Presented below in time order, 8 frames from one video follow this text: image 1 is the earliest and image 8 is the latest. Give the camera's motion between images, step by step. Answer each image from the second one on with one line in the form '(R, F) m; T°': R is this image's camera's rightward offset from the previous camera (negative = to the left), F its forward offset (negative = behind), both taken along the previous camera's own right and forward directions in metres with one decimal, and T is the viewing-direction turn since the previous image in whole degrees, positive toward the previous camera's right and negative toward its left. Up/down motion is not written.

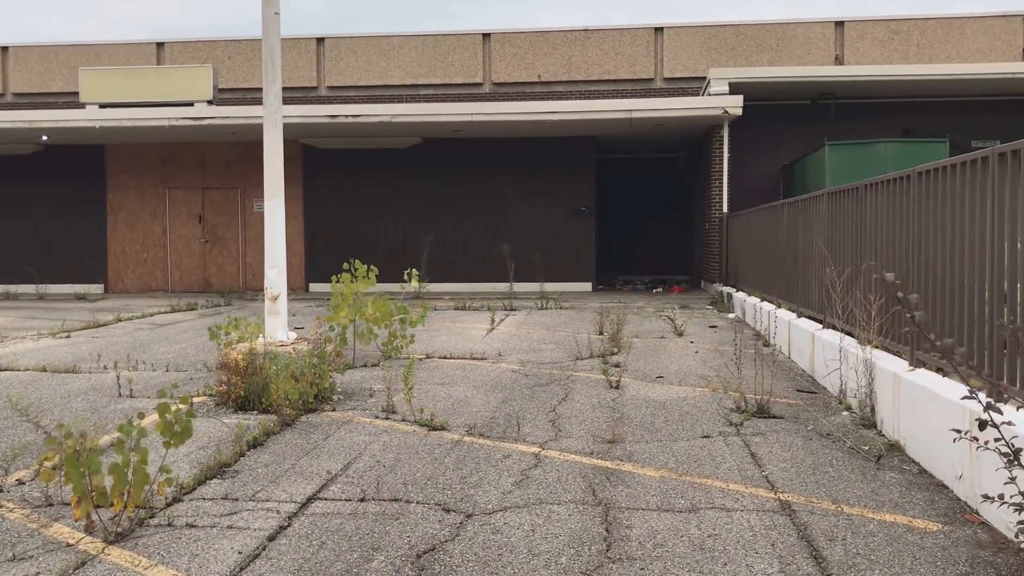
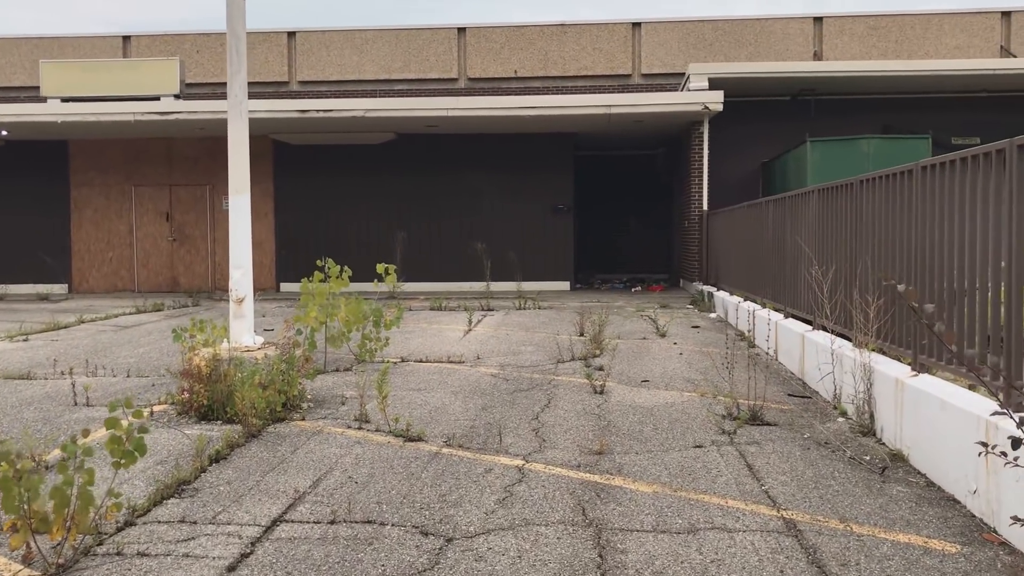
(0.0, +0.3) m; +2°
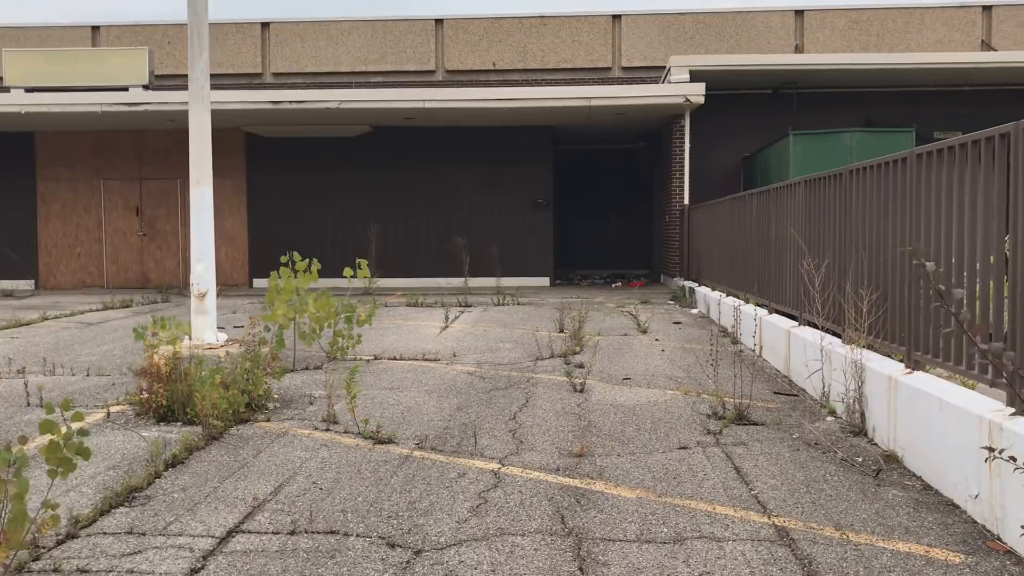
(0.0, +0.3) m; +1°
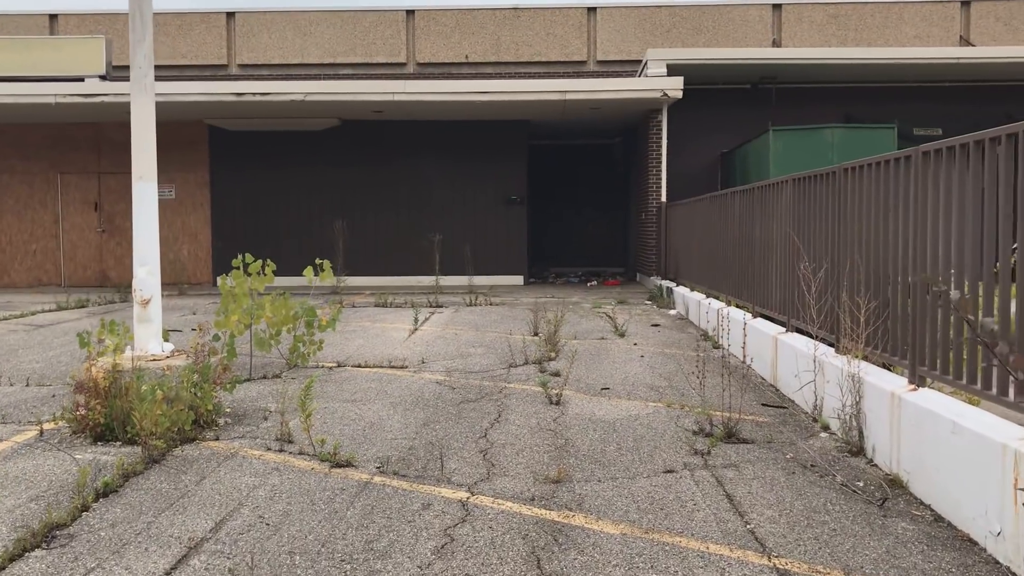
(0.0, +0.4) m; +2°
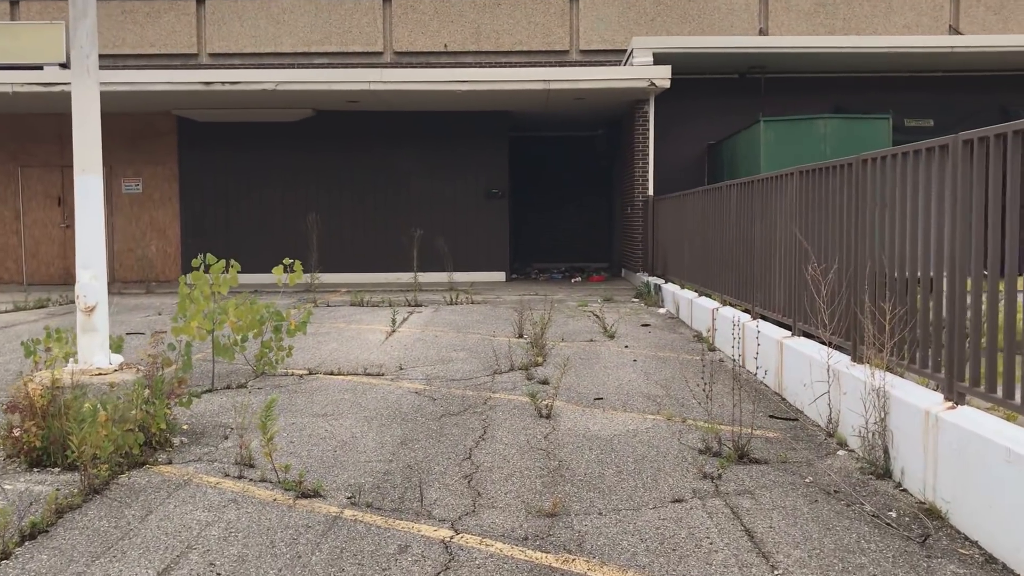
(0.0, +0.5) m; +1°
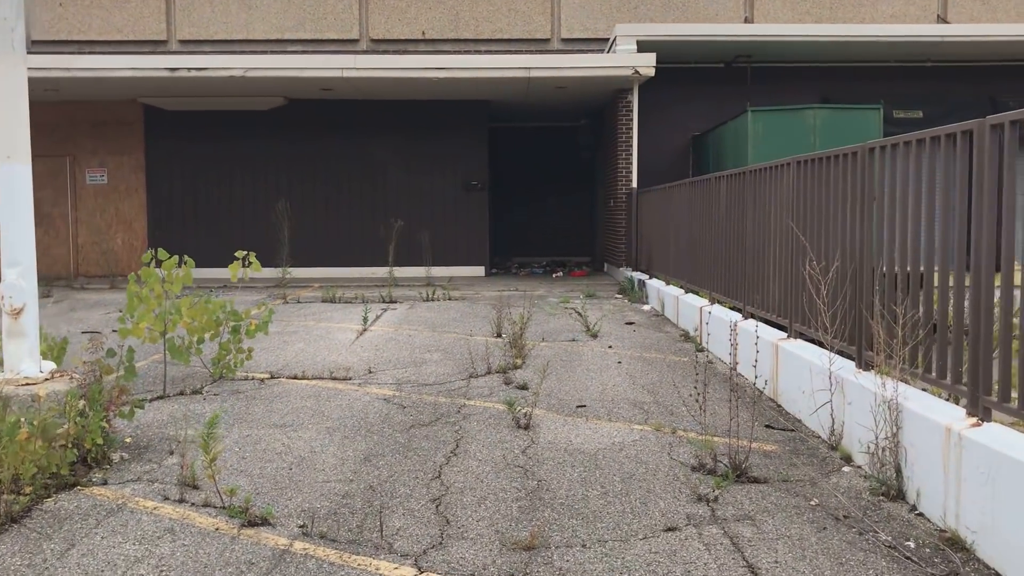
(0.0, +0.4) m; +1°
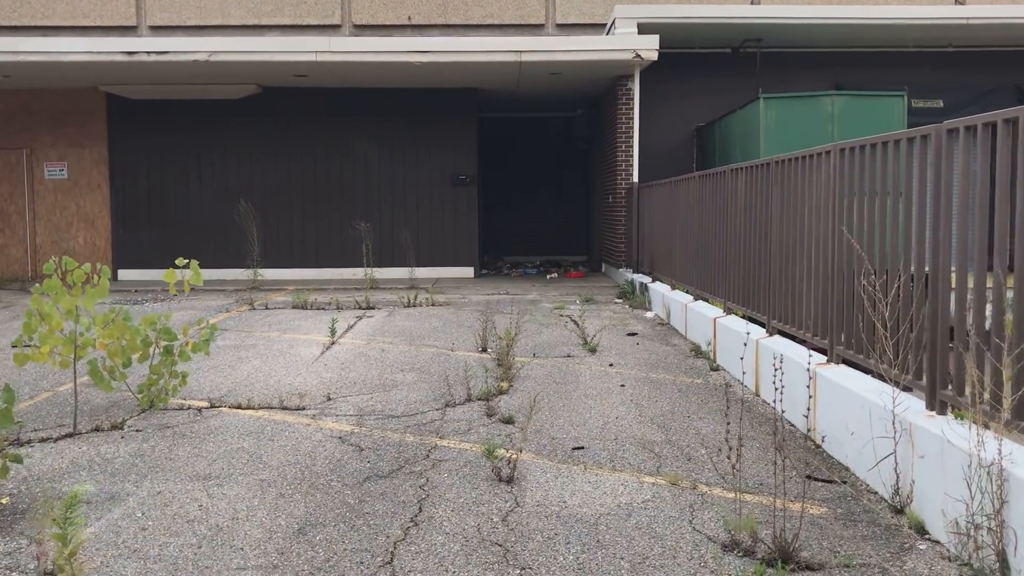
(+0.1, +1.0) m; 0°
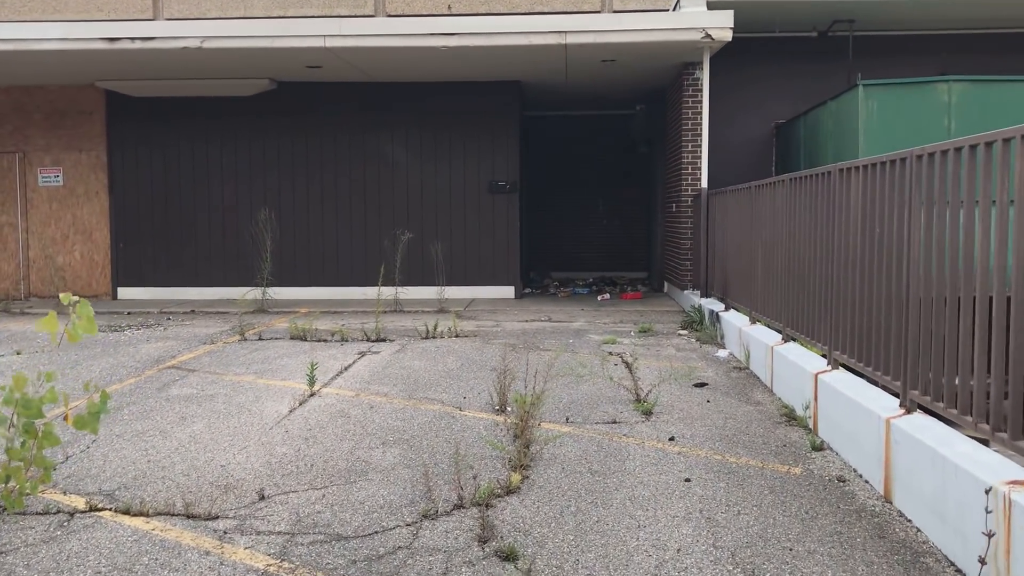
(+0.2, +1.8) m; -4°
